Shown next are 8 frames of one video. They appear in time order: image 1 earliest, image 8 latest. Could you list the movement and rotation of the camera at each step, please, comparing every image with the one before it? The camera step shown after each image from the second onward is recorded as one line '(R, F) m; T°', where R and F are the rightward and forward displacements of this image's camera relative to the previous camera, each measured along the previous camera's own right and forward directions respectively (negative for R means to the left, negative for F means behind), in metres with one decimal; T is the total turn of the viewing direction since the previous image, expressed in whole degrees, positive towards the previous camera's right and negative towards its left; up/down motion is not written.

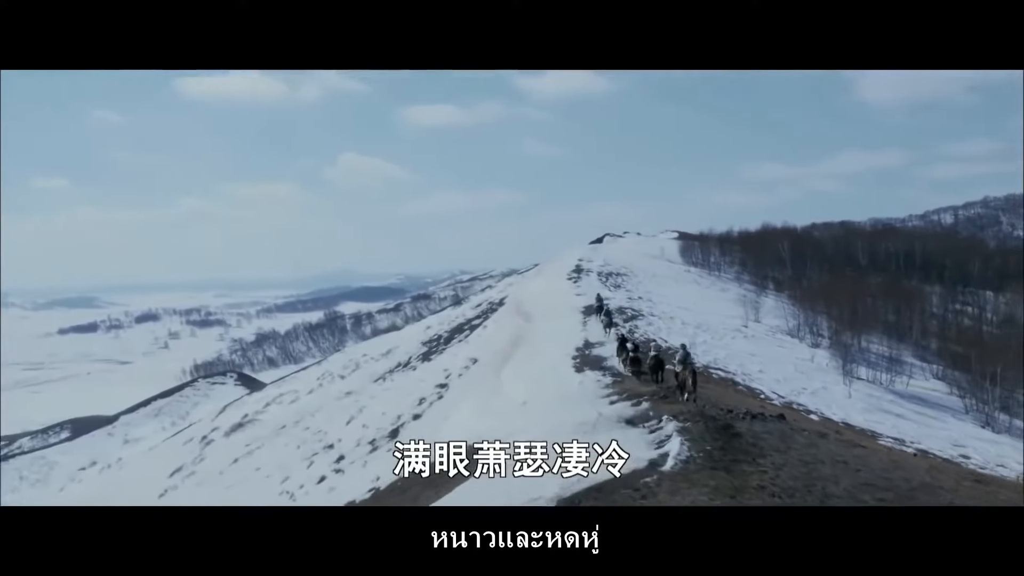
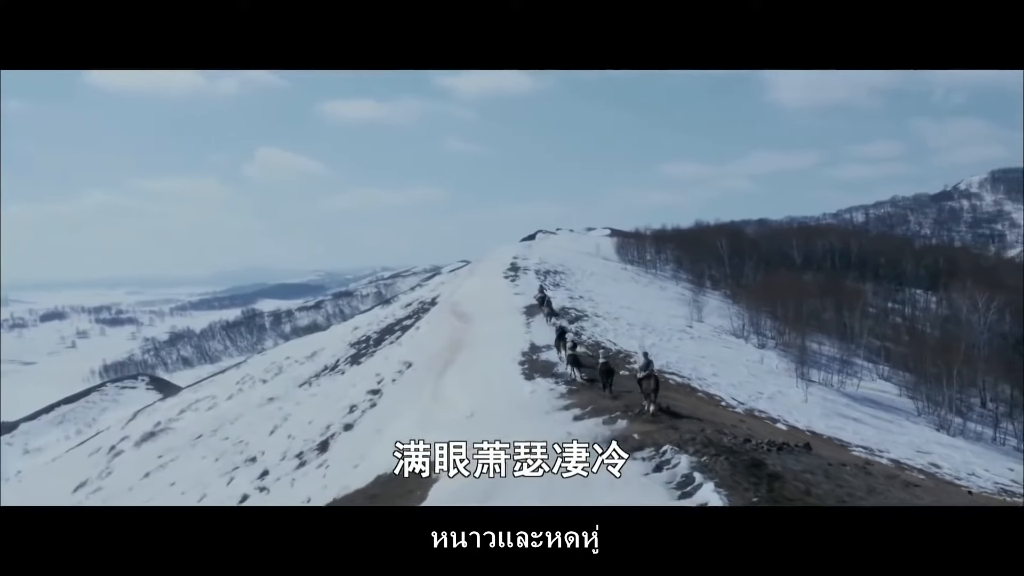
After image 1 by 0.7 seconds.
(-0.5, +1.9) m; +6°
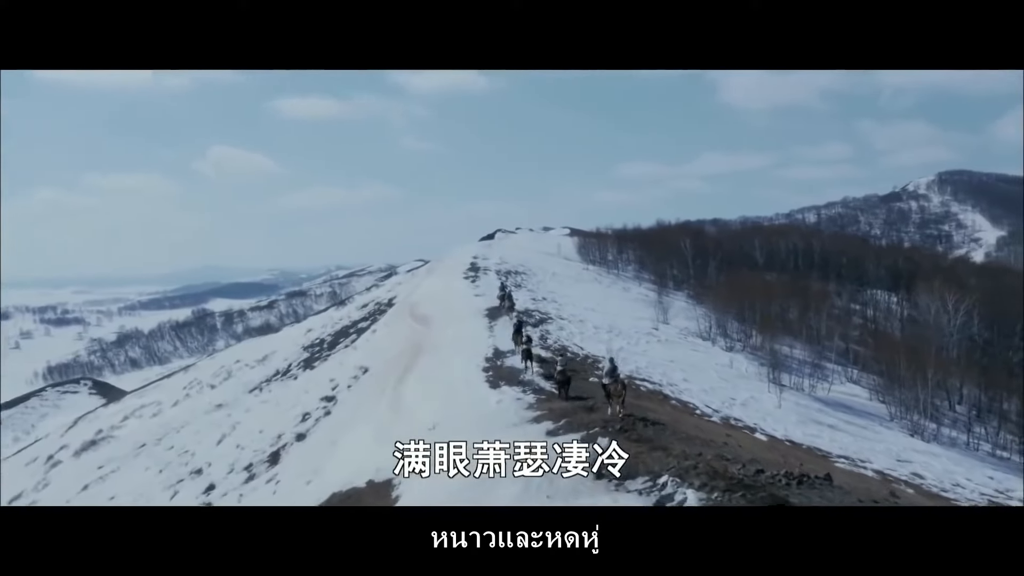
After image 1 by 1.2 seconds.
(-0.2, +1.3) m; +4°
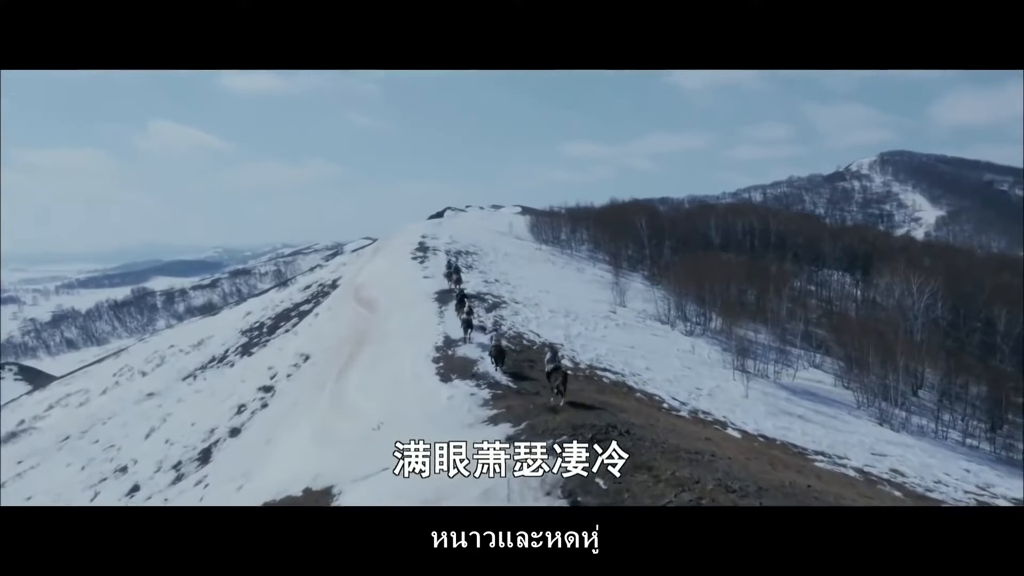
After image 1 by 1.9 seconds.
(0.0, +1.8) m; +4°
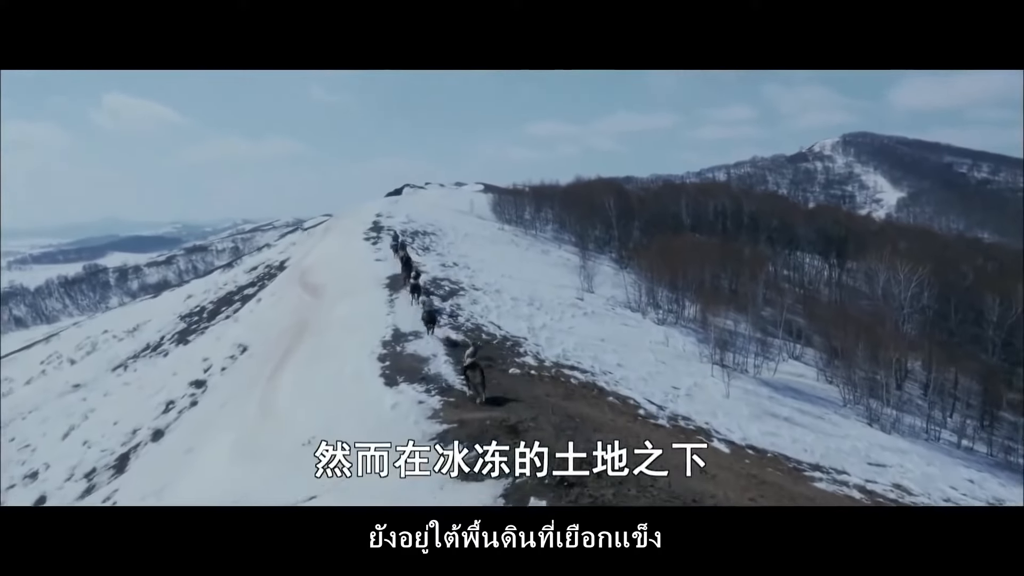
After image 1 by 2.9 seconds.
(+0.2, +2.3) m; +3°
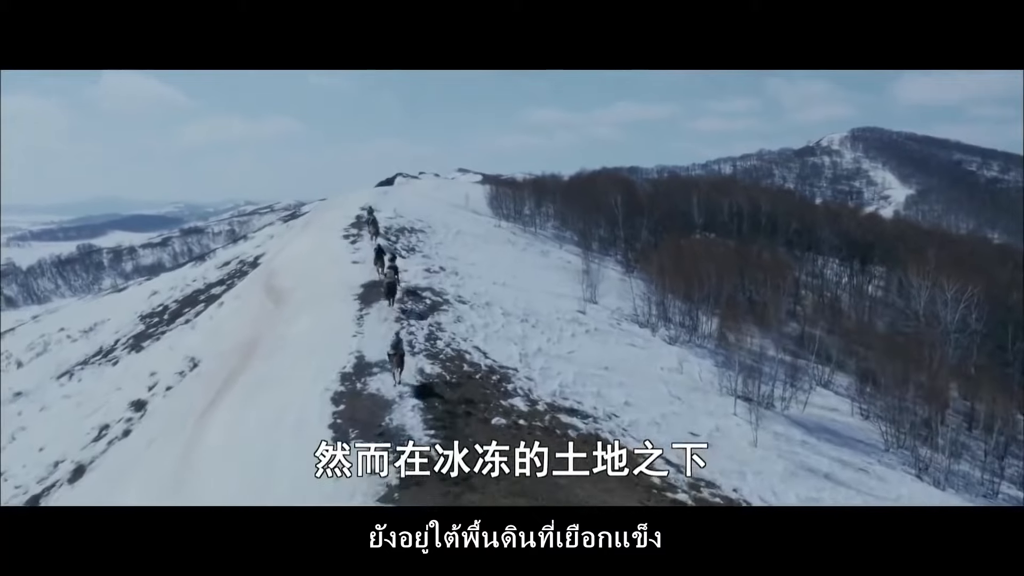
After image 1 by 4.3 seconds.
(+0.2, +3.1) m; 0°
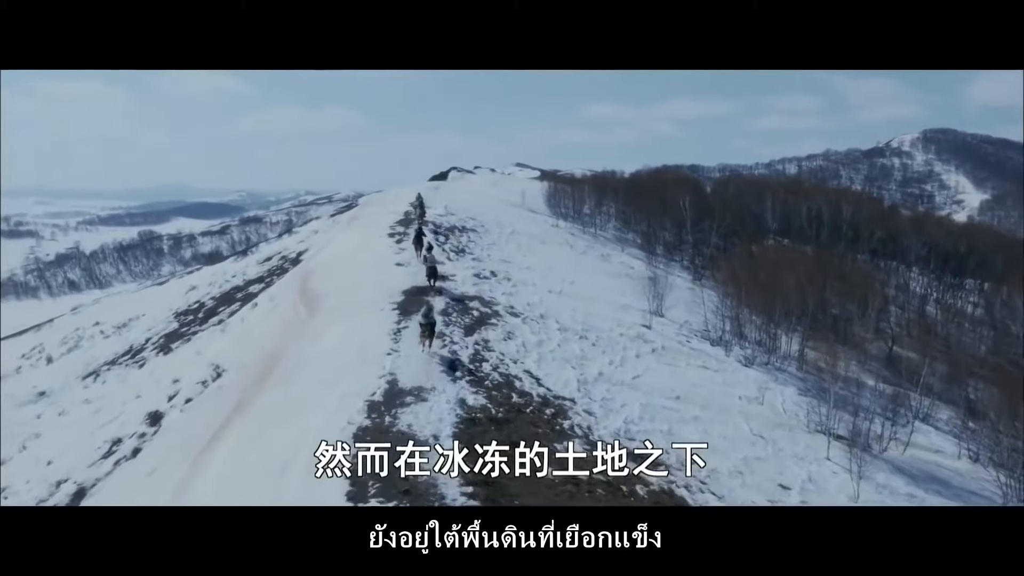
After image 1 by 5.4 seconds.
(-0.3, +2.4) m; -4°
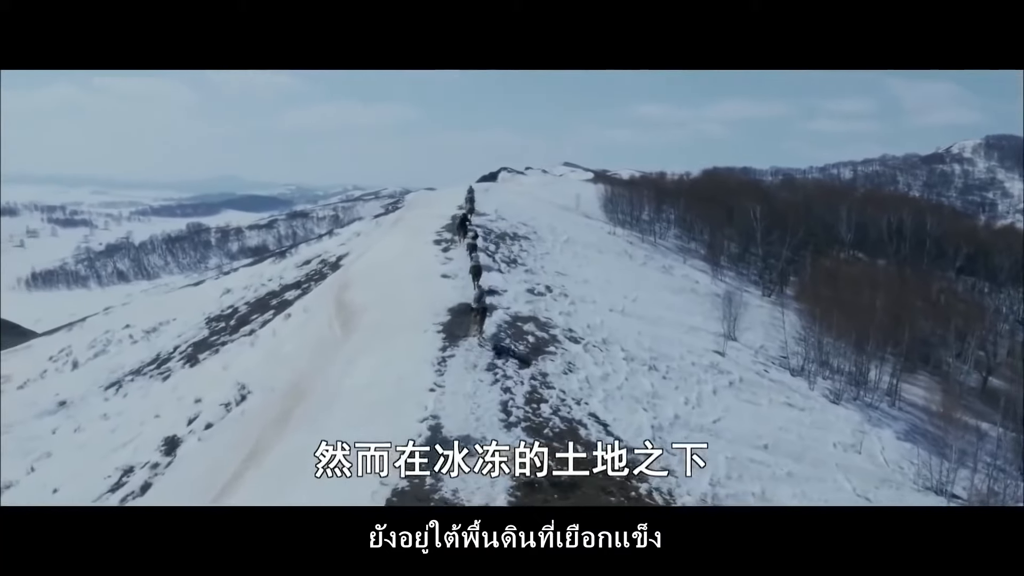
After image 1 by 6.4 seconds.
(-0.5, +2.1) m; -3°
